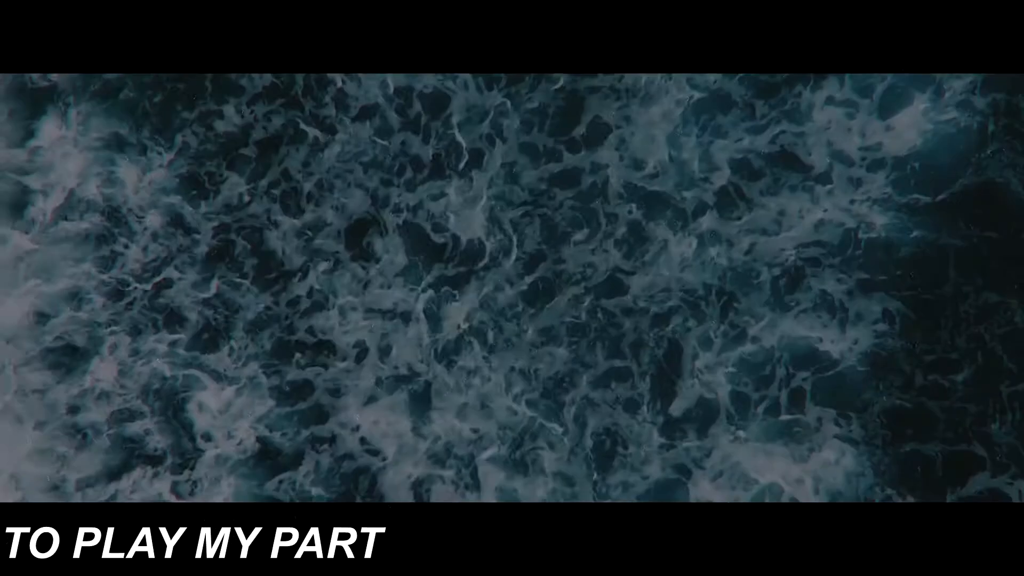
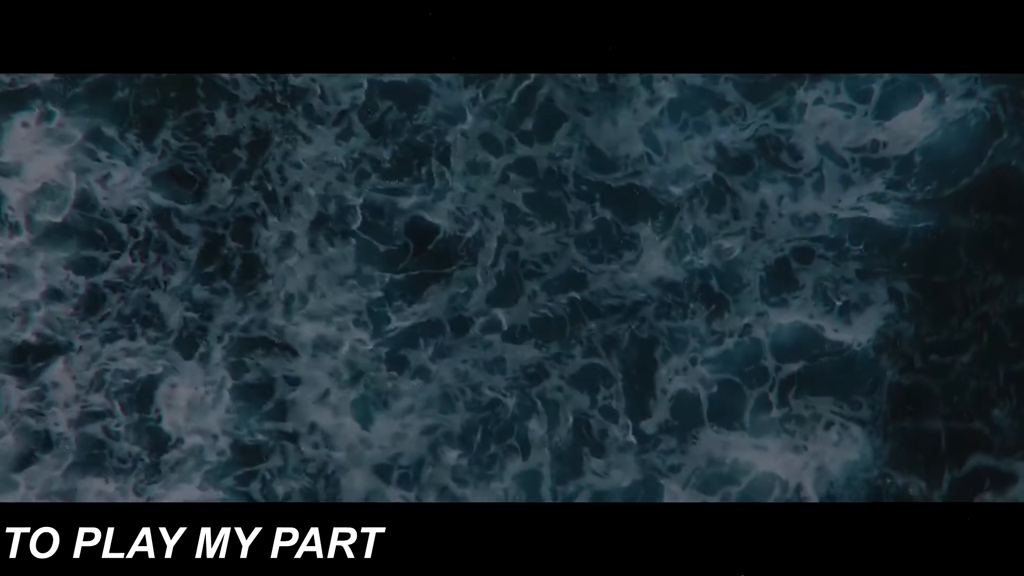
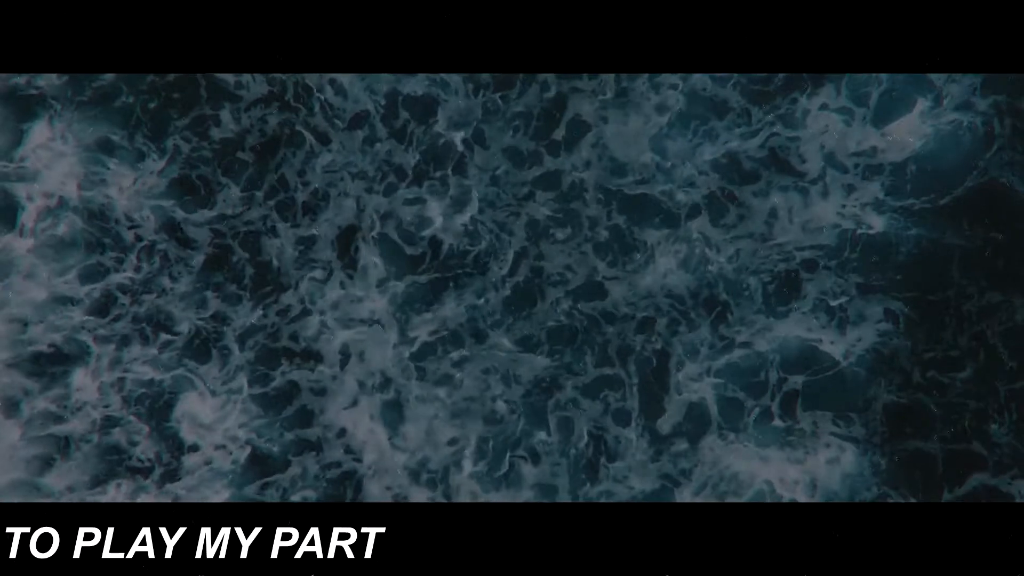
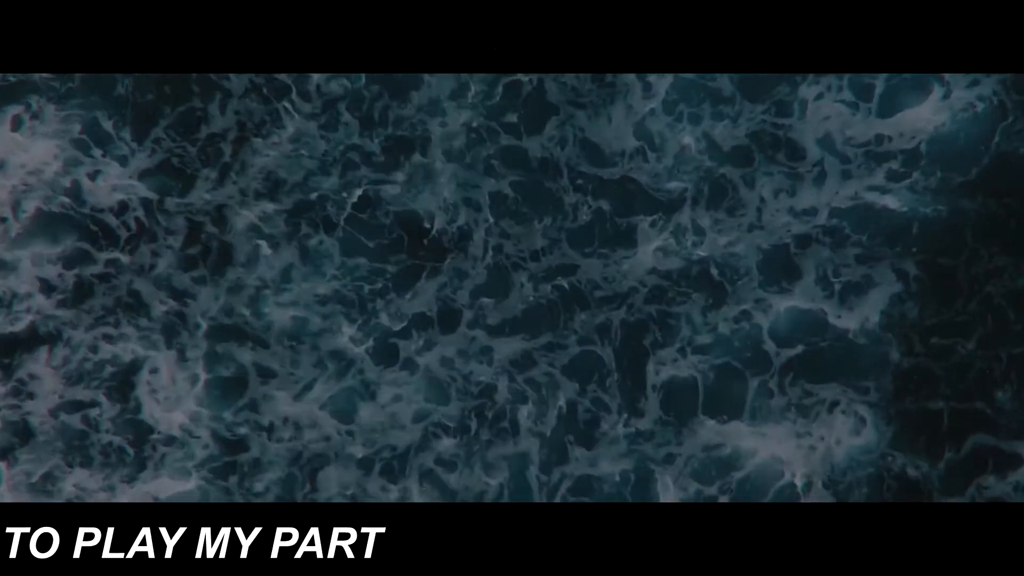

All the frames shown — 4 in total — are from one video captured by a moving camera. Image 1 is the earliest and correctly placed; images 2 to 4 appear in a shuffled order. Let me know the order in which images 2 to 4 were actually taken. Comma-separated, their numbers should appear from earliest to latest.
3, 2, 4
